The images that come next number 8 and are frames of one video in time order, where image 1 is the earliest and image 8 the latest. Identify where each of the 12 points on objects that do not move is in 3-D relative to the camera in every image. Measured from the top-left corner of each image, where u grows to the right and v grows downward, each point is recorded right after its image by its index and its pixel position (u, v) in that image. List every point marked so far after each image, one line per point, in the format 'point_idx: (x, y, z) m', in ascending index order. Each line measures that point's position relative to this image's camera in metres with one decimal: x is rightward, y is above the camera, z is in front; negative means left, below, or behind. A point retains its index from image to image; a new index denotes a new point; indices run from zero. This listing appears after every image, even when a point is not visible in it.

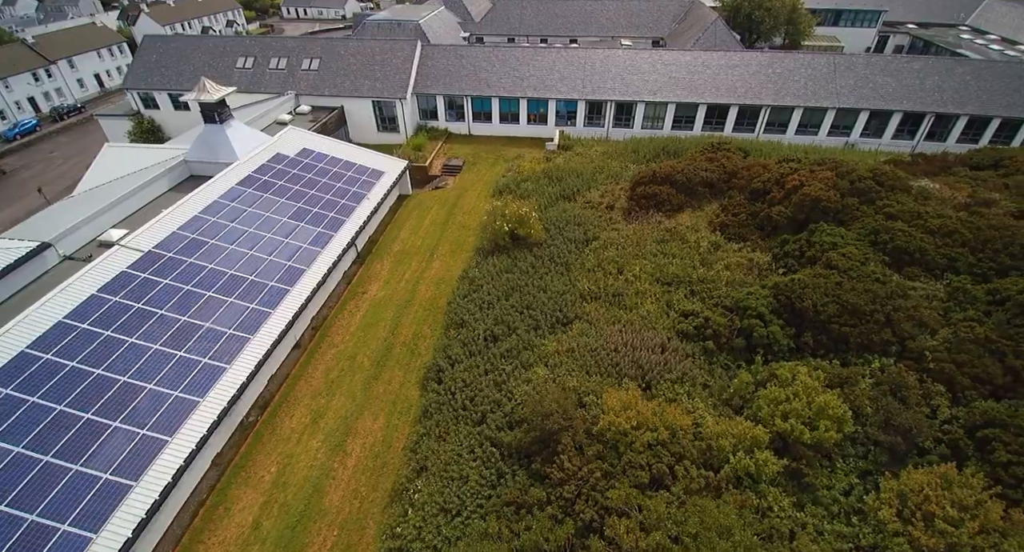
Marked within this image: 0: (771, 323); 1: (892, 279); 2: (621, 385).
0: (+9.5, -1.8, +18.1) m
1: (+14.4, -0.1, +18.6) m
2: (+4.0, -4.1, +18.3) m
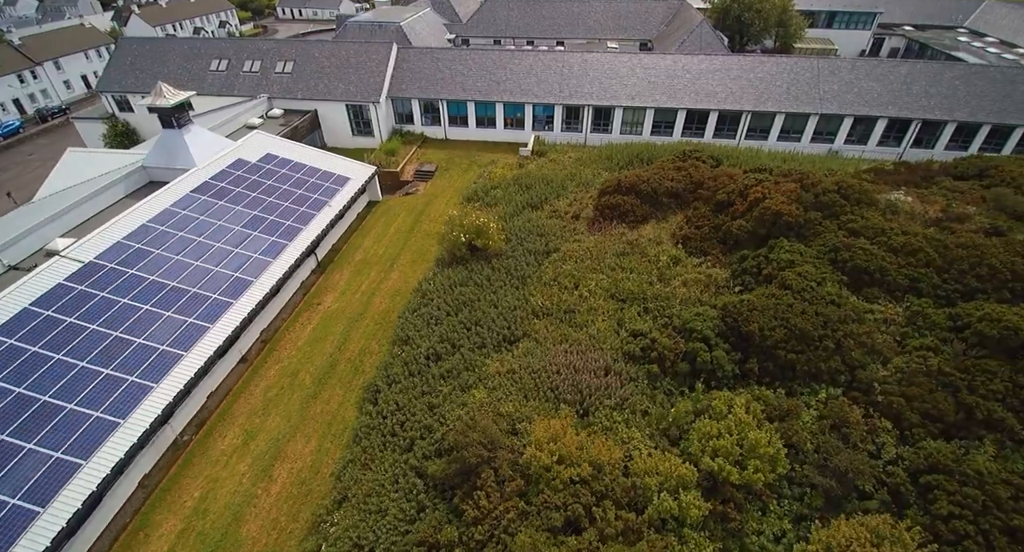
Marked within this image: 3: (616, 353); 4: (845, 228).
0: (+7.1, -2.5, +17.0) m
1: (+11.9, -0.9, +17.4) m
2: (+1.6, -4.8, +17.3) m
3: (+4.1, -3.0, +19.1) m
4: (+13.6, +1.9, +20.0) m
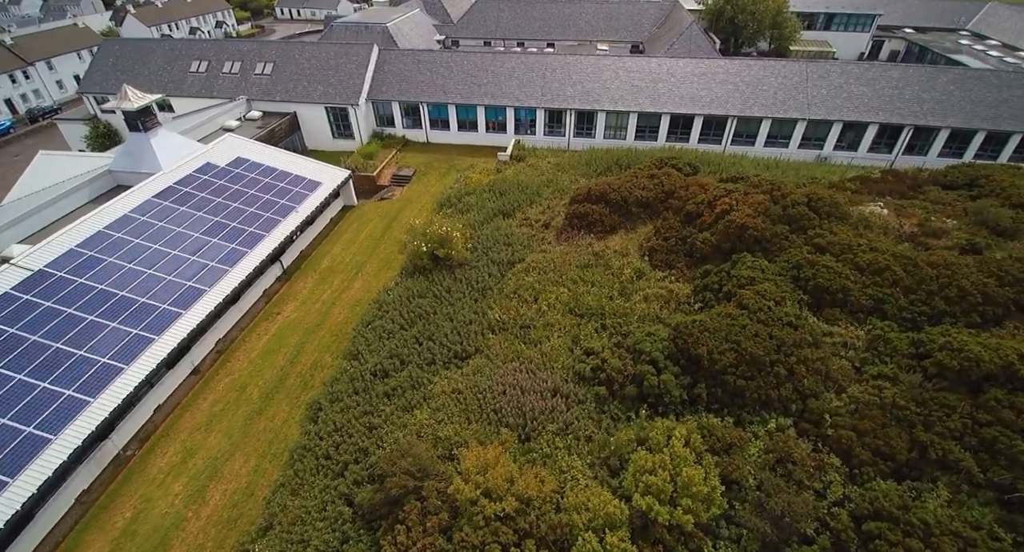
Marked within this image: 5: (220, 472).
0: (+5.0, -3.1, +16.1) m
1: (+9.9, -1.6, +16.4) m
2: (-0.5, -5.4, +16.4) m
3: (+2.0, -3.6, +18.2) m
4: (+11.6, +1.3, +19.0) m
5: (-11.4, -7.7, +19.1) m
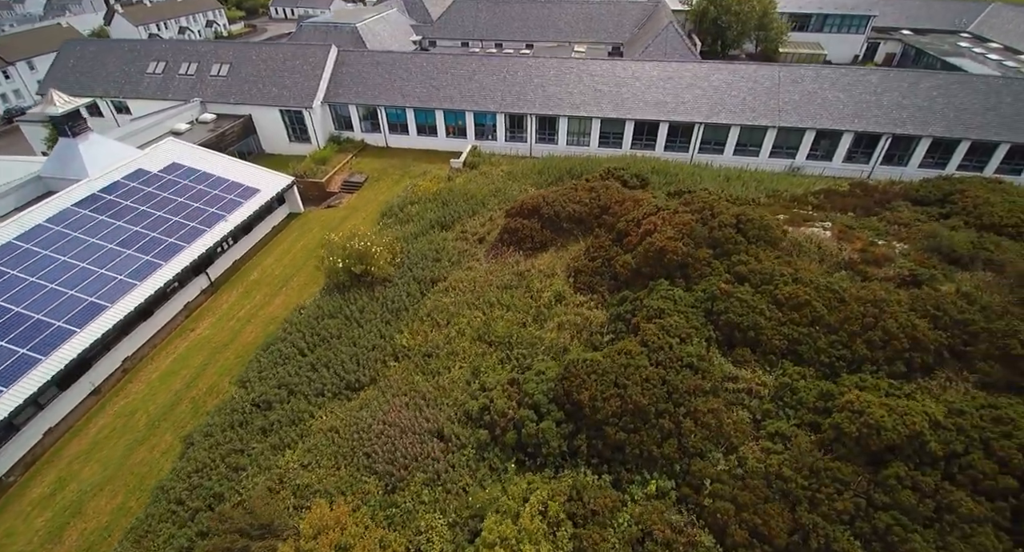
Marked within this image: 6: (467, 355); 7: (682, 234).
0: (+1.0, -4.1, +14.3) m
1: (+5.9, -2.7, +14.5) m
2: (-4.6, -6.3, +14.7) m
3: (-2.0, -4.6, +16.5) m
4: (+7.7, +0.2, +17.0) m
5: (-15.4, -8.4, +17.7) m
6: (-1.7, -3.1, +19.0) m
7: (+6.5, +1.6, +18.7) m
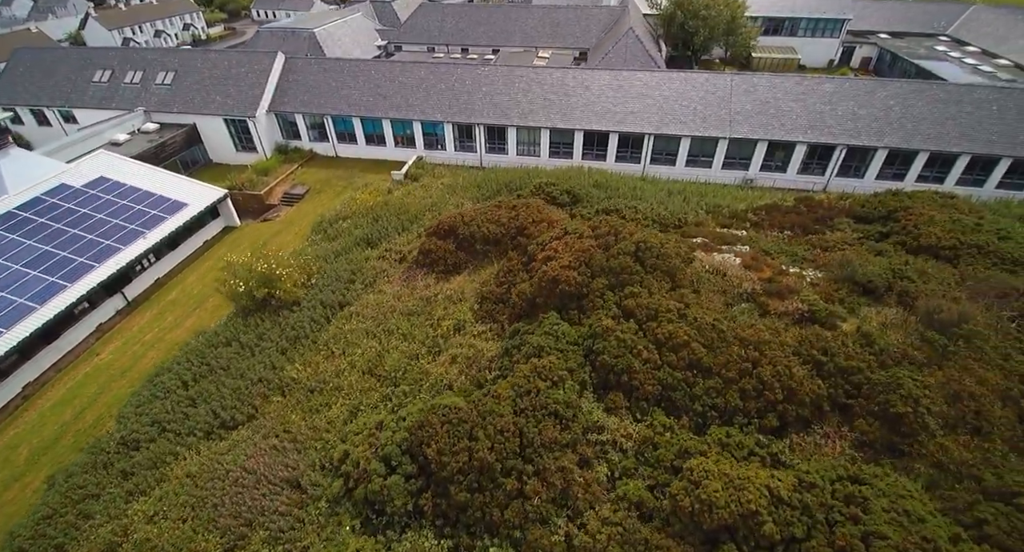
0: (-3.1, -5.2, +13.1) m
1: (+1.7, -3.8, +13.3) m
2: (-8.7, -7.4, +13.6) m
3: (-6.1, -5.7, +15.3) m
4: (+3.6, -0.9, +15.8) m
5: (-19.5, -9.5, +16.6) m
6: (-5.8, -4.2, +17.8) m
7: (+2.4, +0.5, +17.4) m
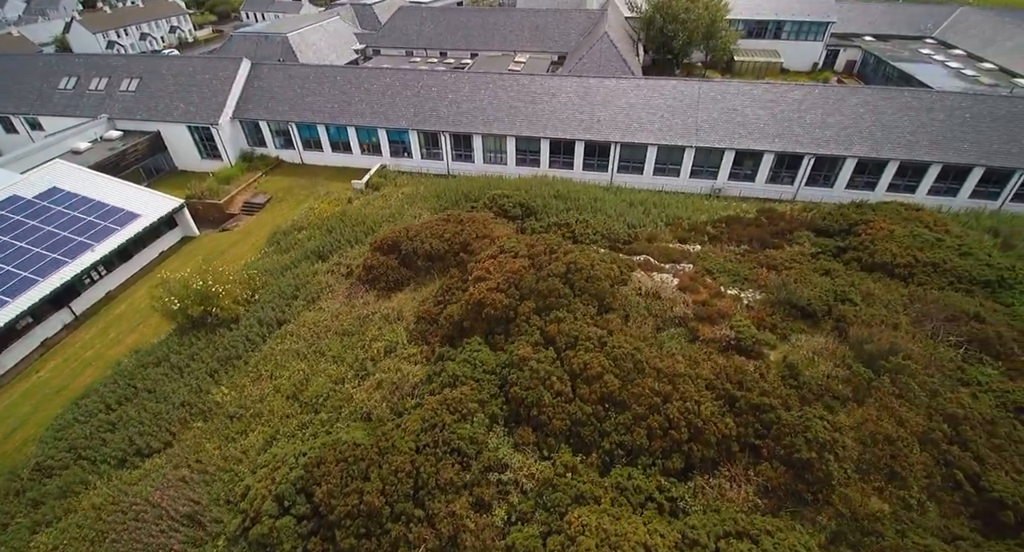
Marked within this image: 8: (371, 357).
0: (-5.7, -6.0, +12.4) m
1: (-0.8, -4.5, +12.6) m
2: (-11.3, -8.1, +12.9) m
3: (-8.6, -6.4, +14.6) m
4: (+1.0, -1.7, +15.1) m
5: (-22.1, -10.3, +16.0) m
6: (-8.4, -4.9, +17.2) m
7: (-0.2, -0.3, +16.8) m
8: (-5.3, -3.1, +18.3) m
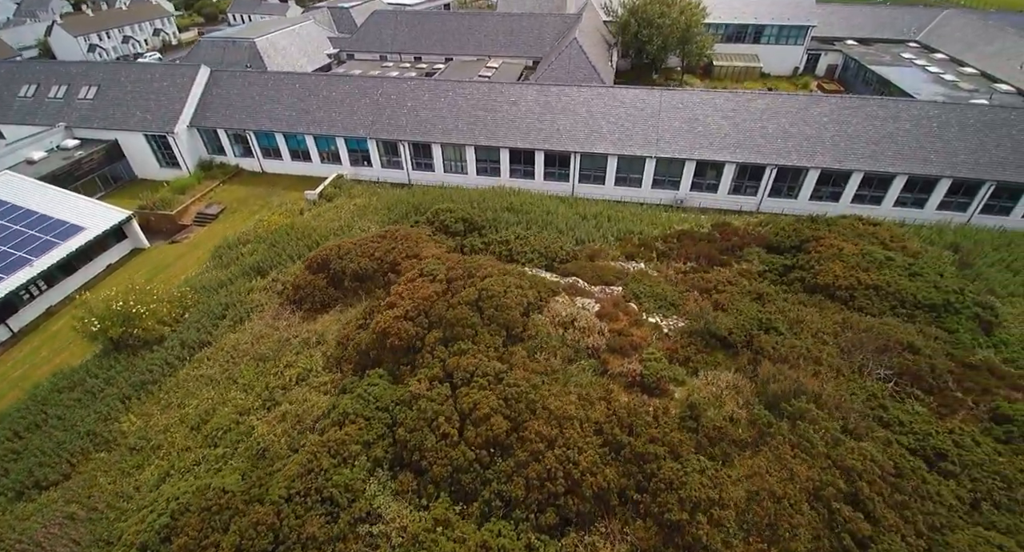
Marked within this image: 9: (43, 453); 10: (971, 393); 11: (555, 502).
0: (-8.7, -6.9, +11.7) m
1: (-3.8, -5.4, +11.8) m
2: (-14.2, -9.0, +12.2) m
3: (-11.6, -7.3, +13.9) m
4: (-1.9, -2.6, +14.3) m
5: (-25.1, -11.2, +15.3) m
6: (-11.4, -5.8, +16.4) m
7: (-3.1, -1.1, +16.0) m
8: (-8.2, -4.0, +17.5) m
9: (-16.5, -6.2, +17.2) m
10: (+13.8, -3.5, +14.7) m
11: (+1.0, -5.0, +10.7) m
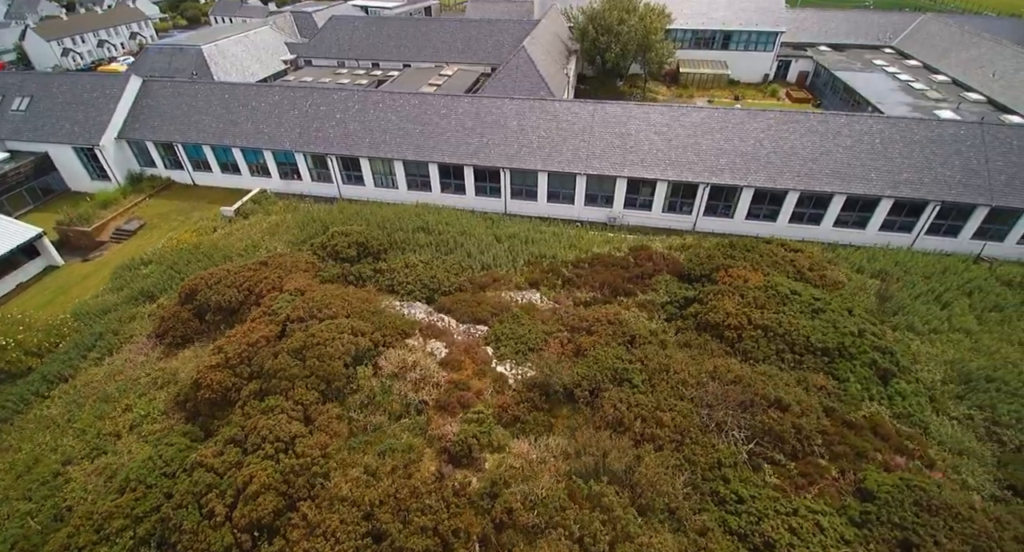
0: (-13.8, -8.2, +10.4) m
1: (-8.9, -6.7, +10.5) m
2: (-19.3, -10.3, +11.0) m
3: (-16.7, -8.6, +12.7) m
4: (-7.0, -3.9, +12.9) m
5: (-30.1, -12.4, +14.3) m
6: (-16.4, -7.1, +15.2) m
7: (-8.1, -2.4, +14.6) m
8: (-13.2, -5.3, +16.3) m
9: (-21.6, -7.4, +16.1) m
10: (+8.8, -4.9, +13.1) m
11: (-4.1, -6.3, +9.3) m
